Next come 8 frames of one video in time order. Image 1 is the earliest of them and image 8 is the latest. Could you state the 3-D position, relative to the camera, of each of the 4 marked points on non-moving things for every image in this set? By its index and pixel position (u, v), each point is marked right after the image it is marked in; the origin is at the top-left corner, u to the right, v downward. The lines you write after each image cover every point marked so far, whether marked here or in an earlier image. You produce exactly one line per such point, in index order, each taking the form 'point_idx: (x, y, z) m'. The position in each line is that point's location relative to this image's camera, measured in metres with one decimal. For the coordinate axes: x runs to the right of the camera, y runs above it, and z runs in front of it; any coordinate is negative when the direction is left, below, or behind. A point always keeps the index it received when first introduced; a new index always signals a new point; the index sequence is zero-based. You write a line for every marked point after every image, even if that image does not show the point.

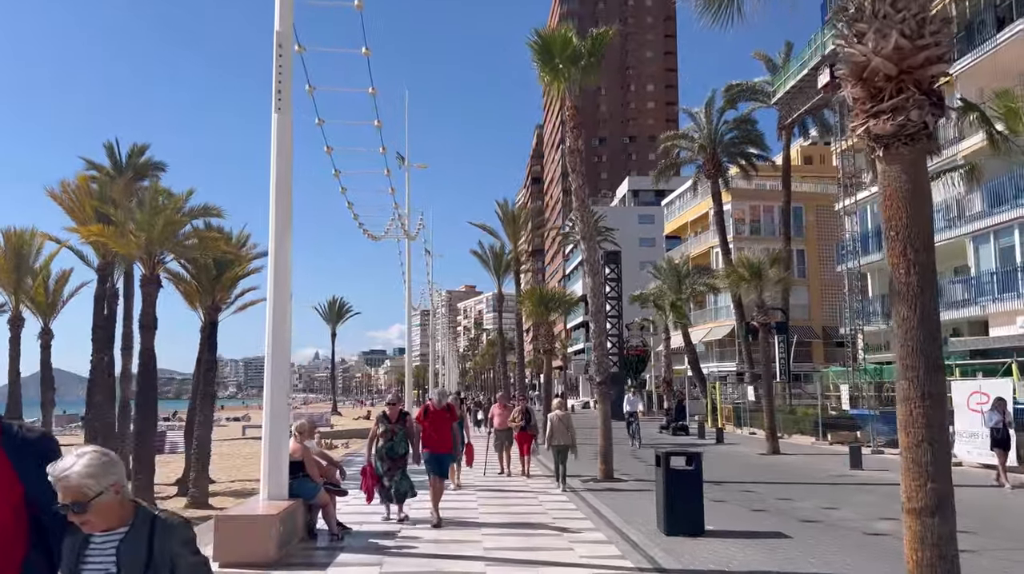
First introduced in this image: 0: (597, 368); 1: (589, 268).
0: (+1.7, -1.6, +16.0) m
1: (+1.5, +0.4, +16.2) m
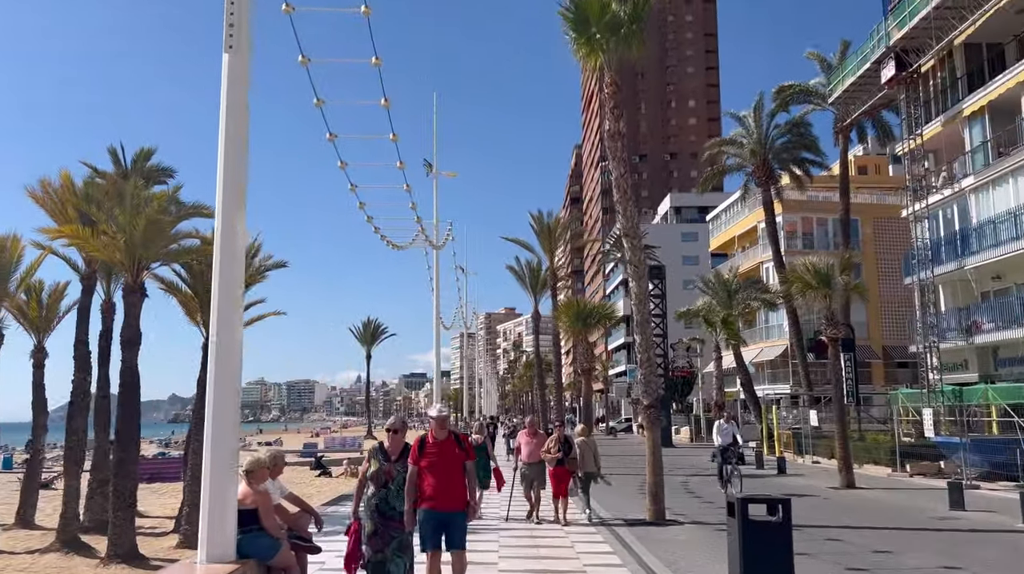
0: (+2.2, -1.7, +13.5) m
1: (+2.1, +0.3, +13.8) m
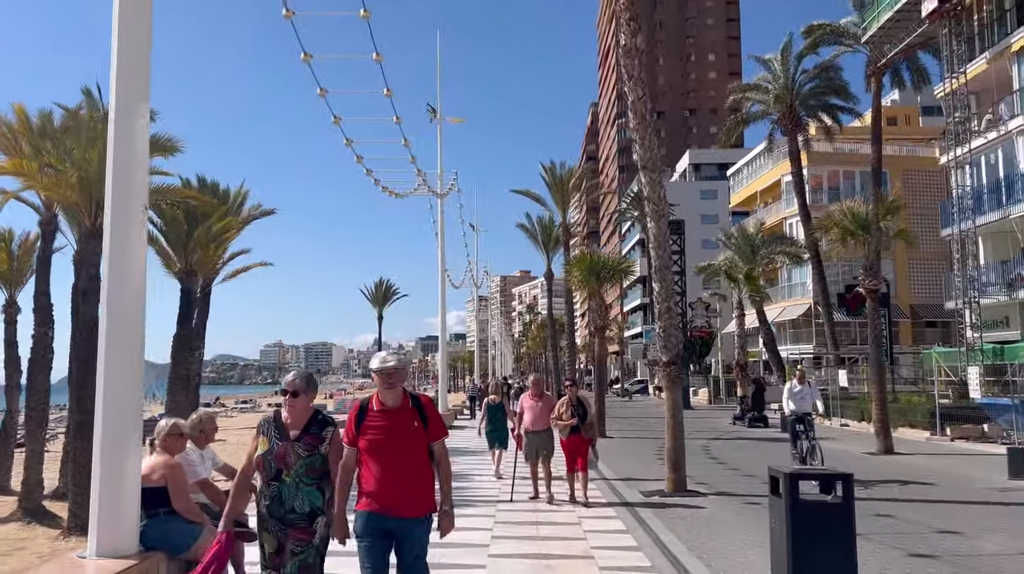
0: (+2.2, -0.8, +11.9) m
1: (+2.1, +1.2, +12.1) m
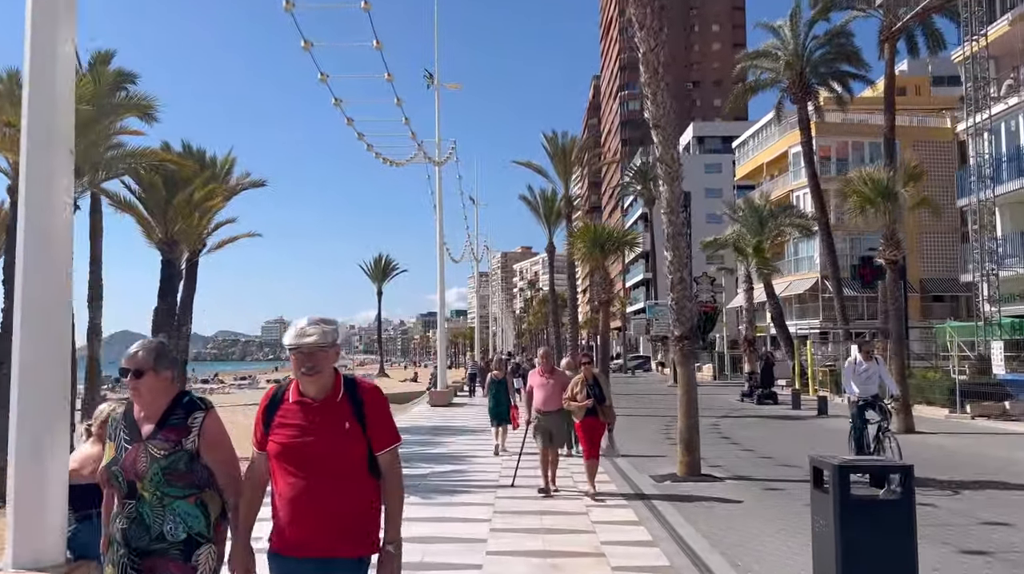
0: (+2.2, -0.4, +11.0) m
1: (+2.1, +1.6, +11.1) m
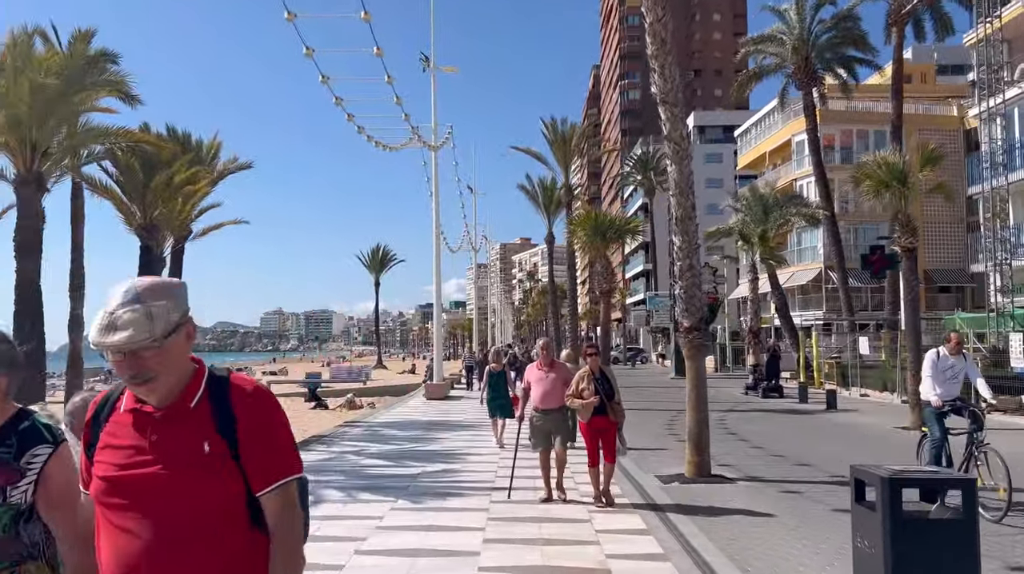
0: (+2.2, -0.2, +10.3) m
1: (+2.1, +1.8, +10.4) m
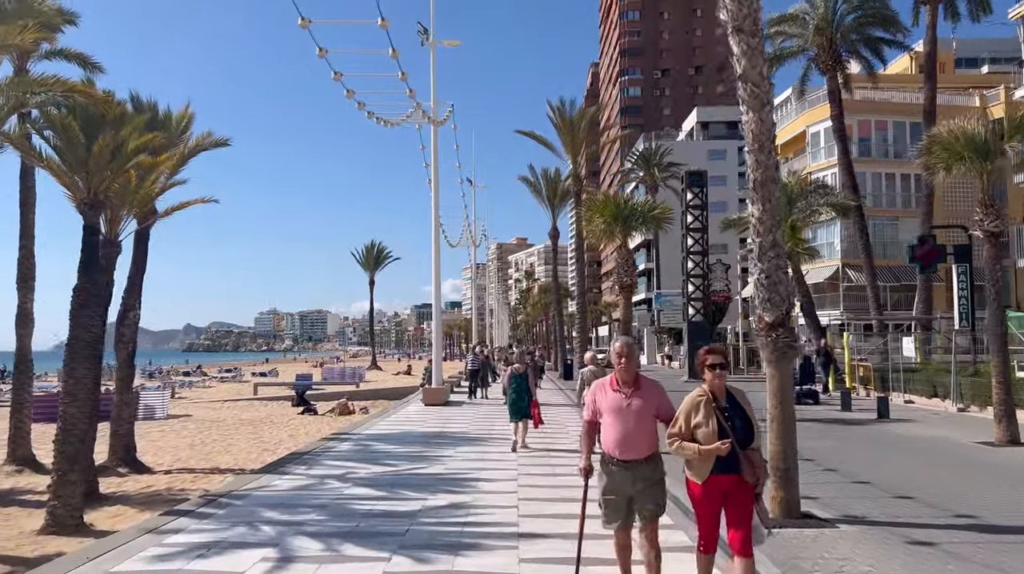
0: (+2.5, -0.1, +7.9) m
1: (+2.3, +1.9, +8.1) m
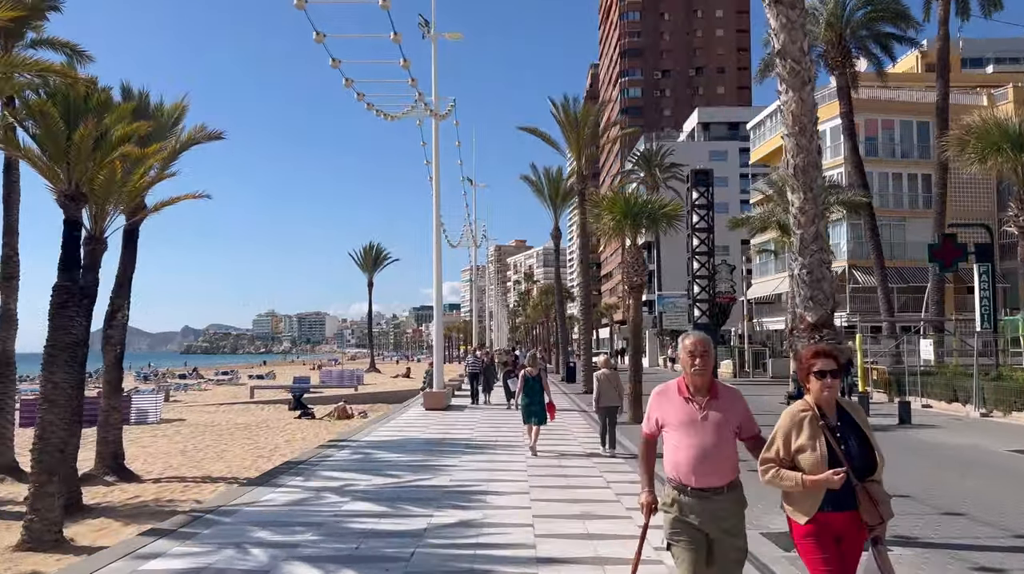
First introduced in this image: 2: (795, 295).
0: (+2.6, 0.0, +7.2) m
1: (+2.5, +2.0, +7.3) m
2: (+2.5, -0.1, +7.2) m
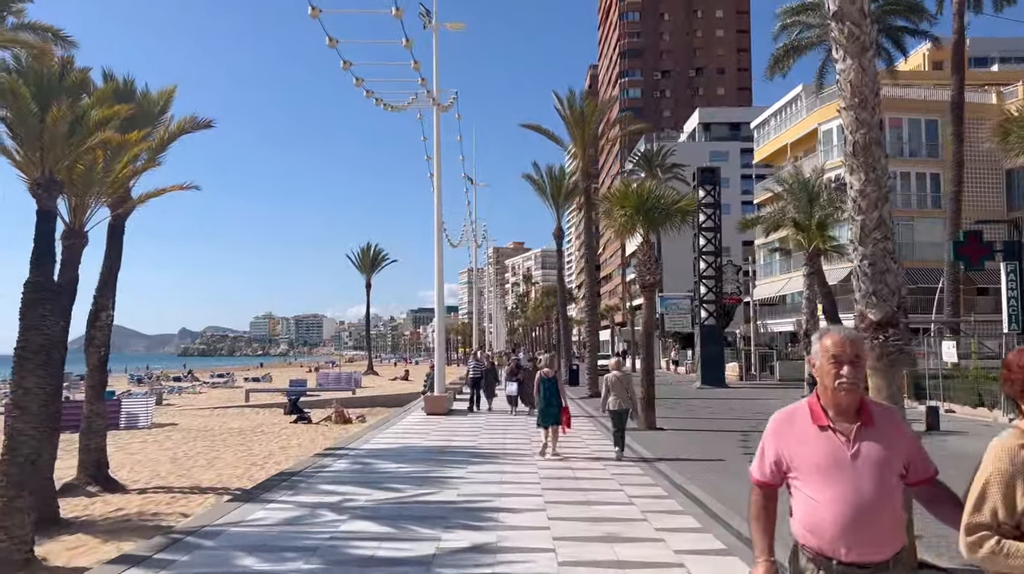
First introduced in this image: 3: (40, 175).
0: (+2.8, 0.0, +6.4) m
1: (+2.7, +2.0, +6.5) m
2: (+2.7, 0.0, +6.4) m
3: (-6.0, +1.4, +10.3) m
